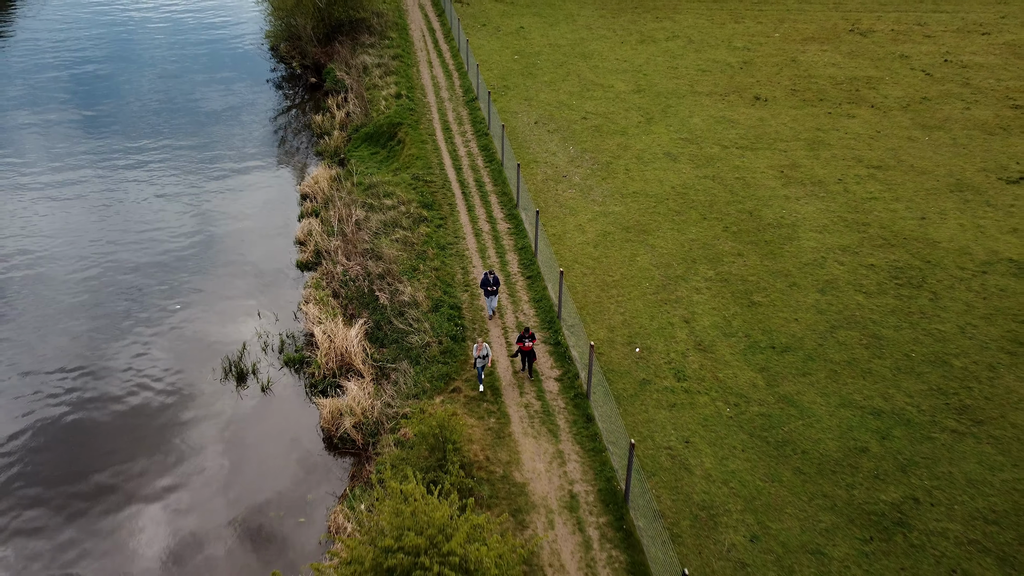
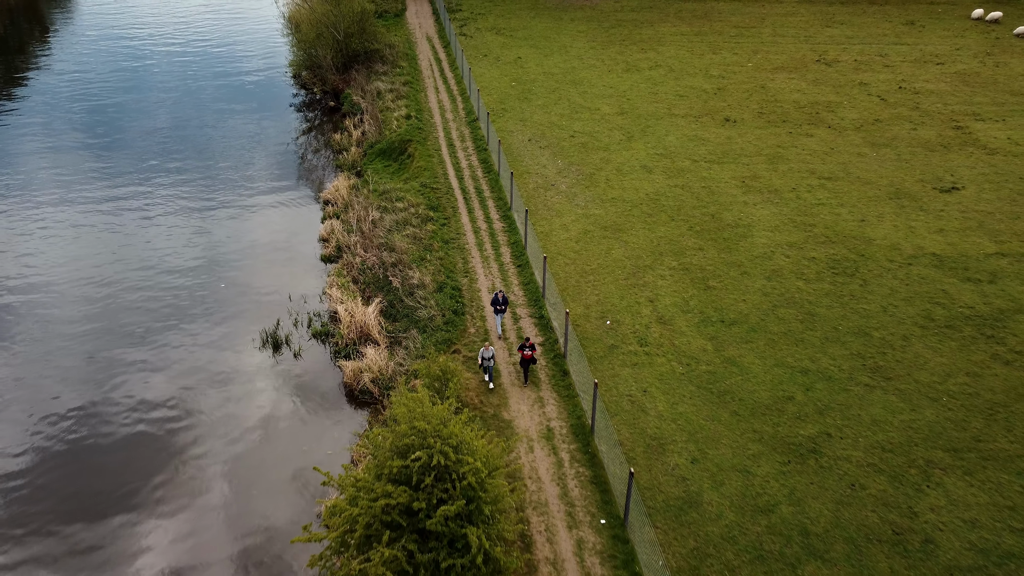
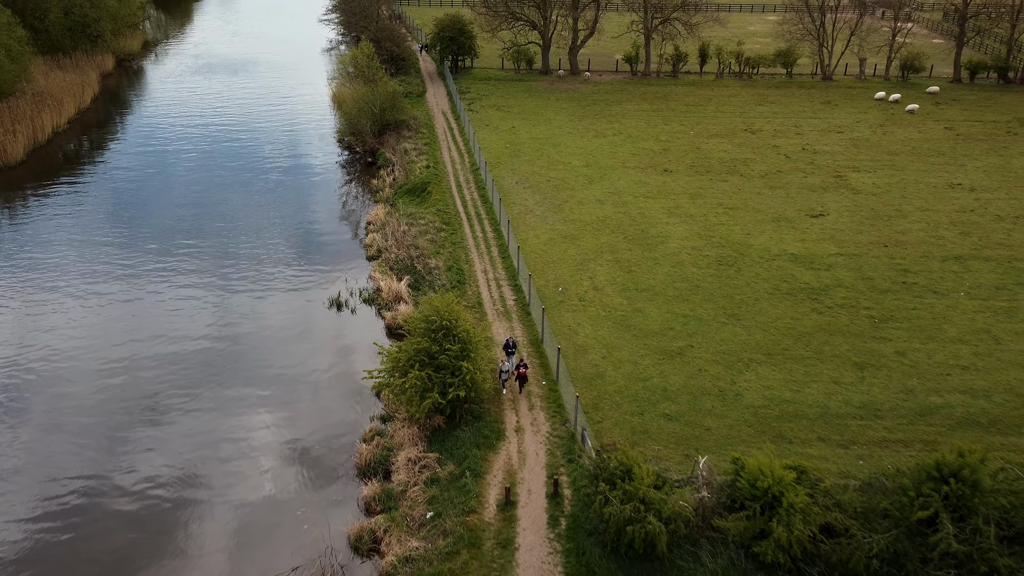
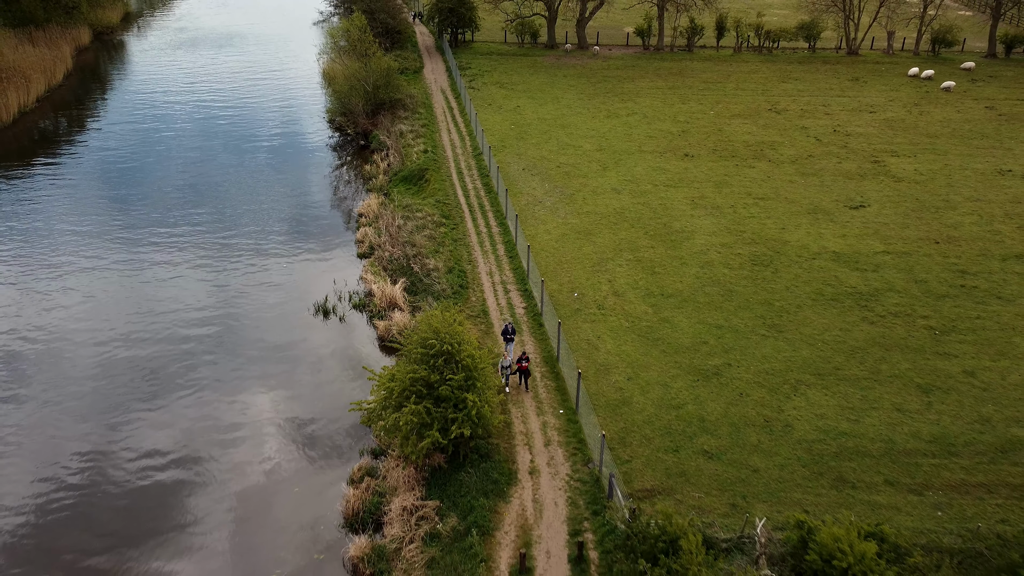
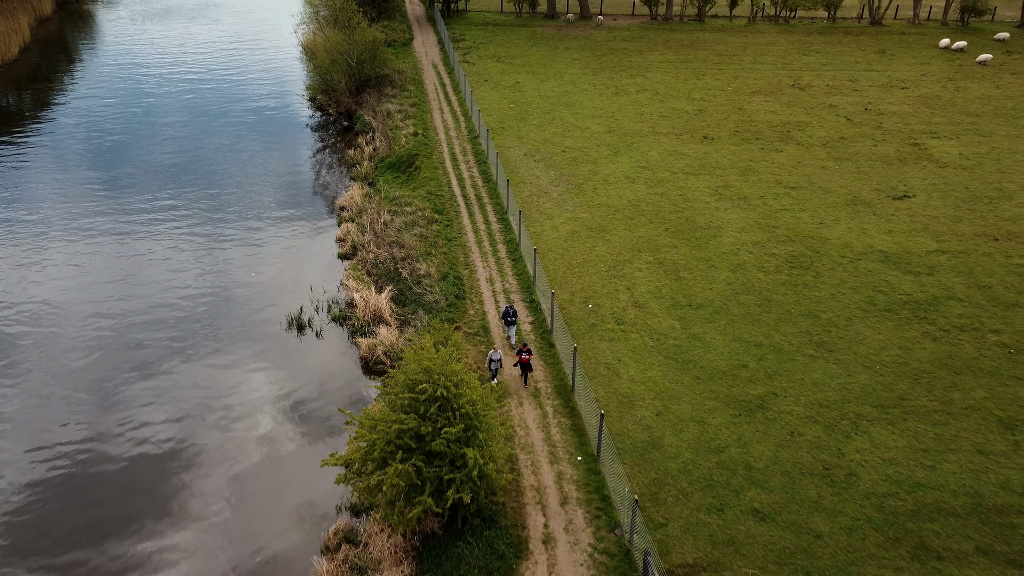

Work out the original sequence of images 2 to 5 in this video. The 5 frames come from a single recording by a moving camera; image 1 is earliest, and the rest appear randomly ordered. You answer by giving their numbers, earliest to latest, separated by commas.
2, 5, 4, 3
